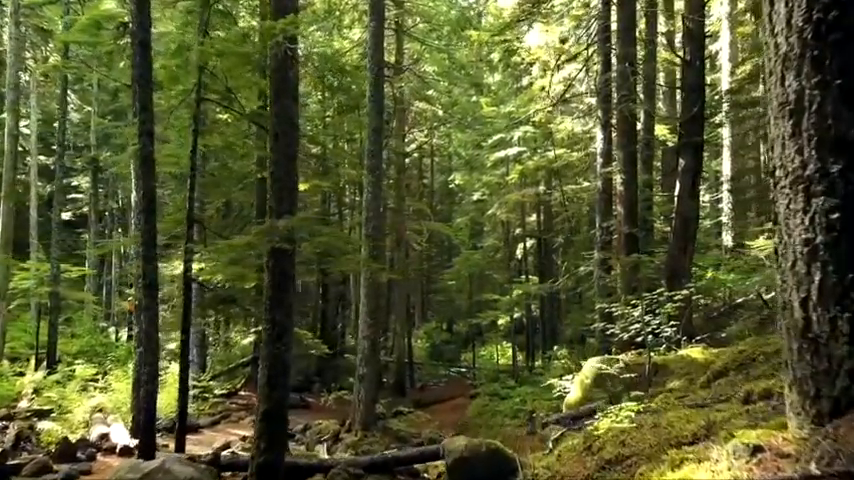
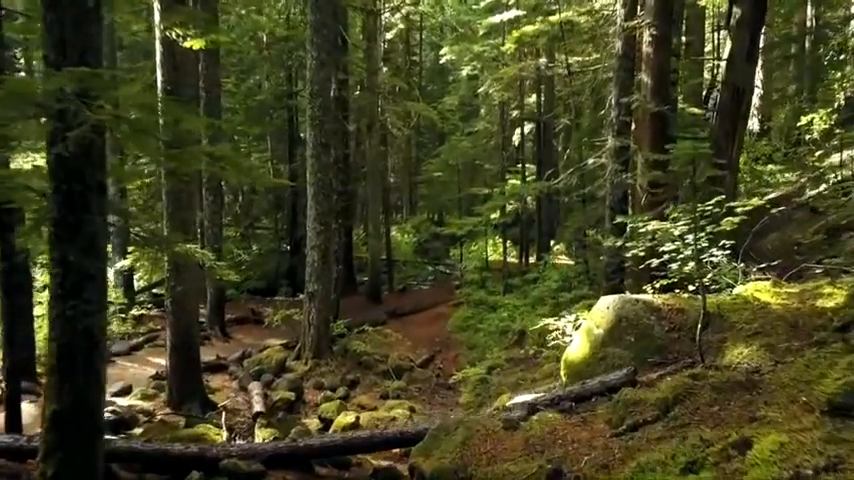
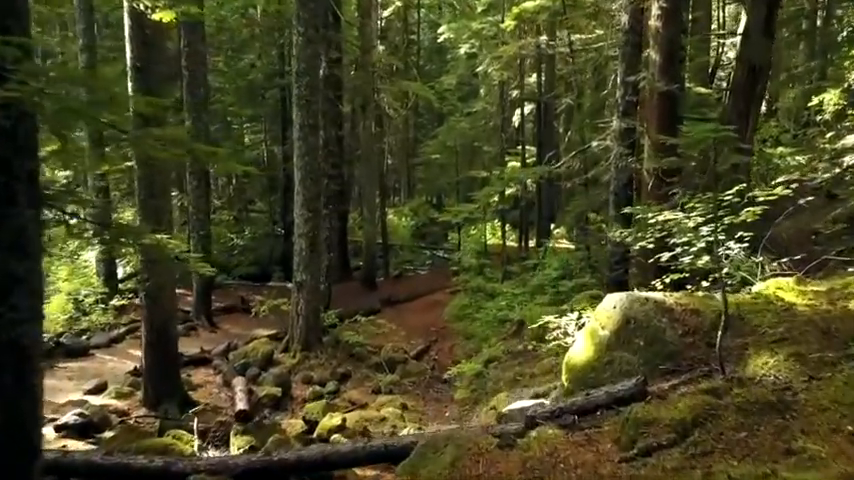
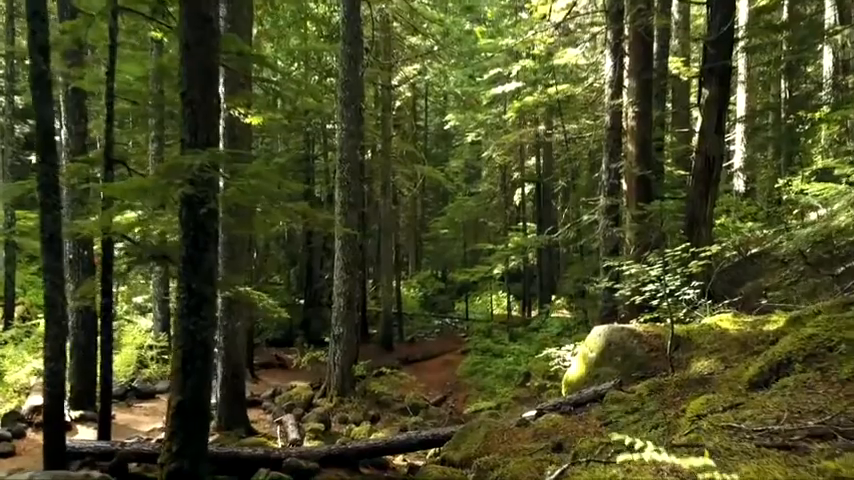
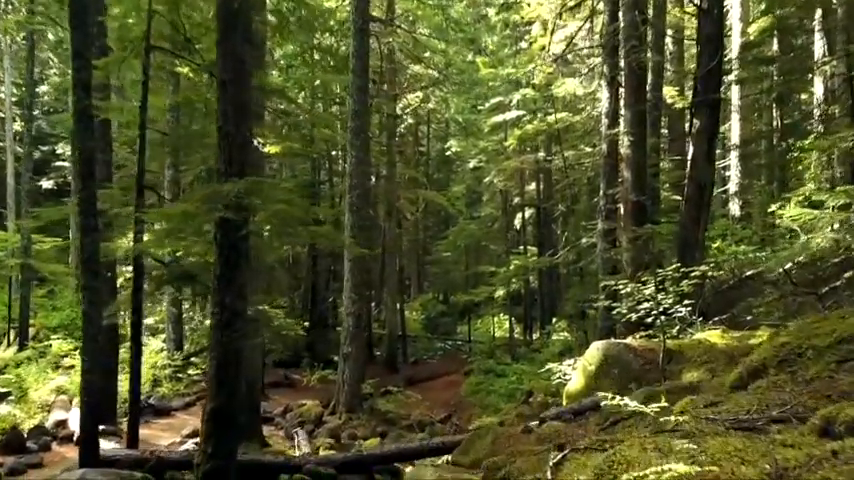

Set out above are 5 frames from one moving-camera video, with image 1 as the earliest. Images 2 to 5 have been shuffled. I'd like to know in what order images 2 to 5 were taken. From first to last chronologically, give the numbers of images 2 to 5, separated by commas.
5, 4, 2, 3
